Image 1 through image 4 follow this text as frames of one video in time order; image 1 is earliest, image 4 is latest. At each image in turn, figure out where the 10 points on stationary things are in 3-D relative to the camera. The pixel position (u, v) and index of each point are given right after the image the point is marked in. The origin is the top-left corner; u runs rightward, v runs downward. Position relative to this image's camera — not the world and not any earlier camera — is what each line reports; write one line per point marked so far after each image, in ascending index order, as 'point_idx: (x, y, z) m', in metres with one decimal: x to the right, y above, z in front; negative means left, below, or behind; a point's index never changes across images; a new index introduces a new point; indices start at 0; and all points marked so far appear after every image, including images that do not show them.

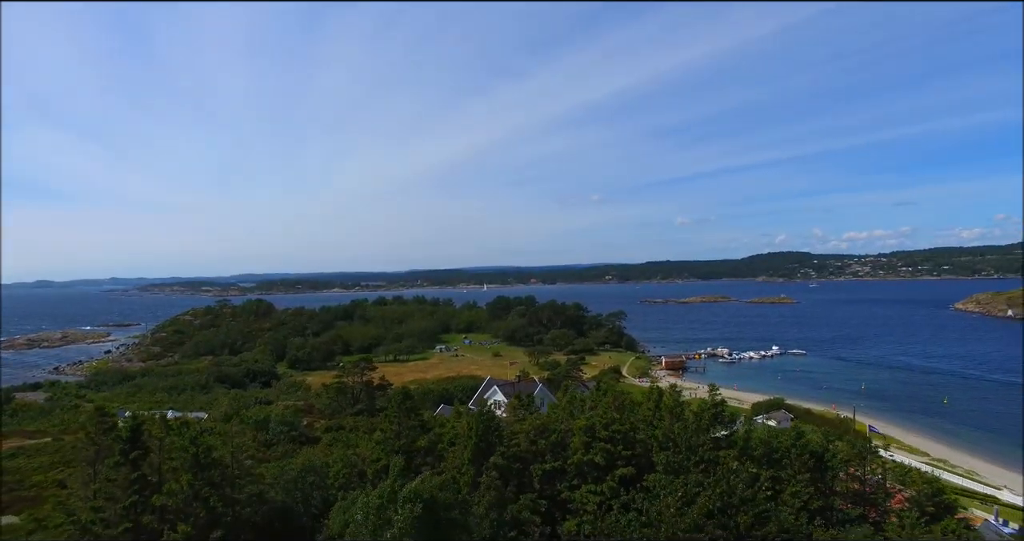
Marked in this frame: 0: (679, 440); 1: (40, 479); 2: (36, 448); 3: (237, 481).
0: (+2.9, -3.0, +10.4) m
1: (-10.0, -4.3, +12.4) m
2: (-12.2, -4.6, +15.2) m
3: (-4.6, -3.5, +9.8) m
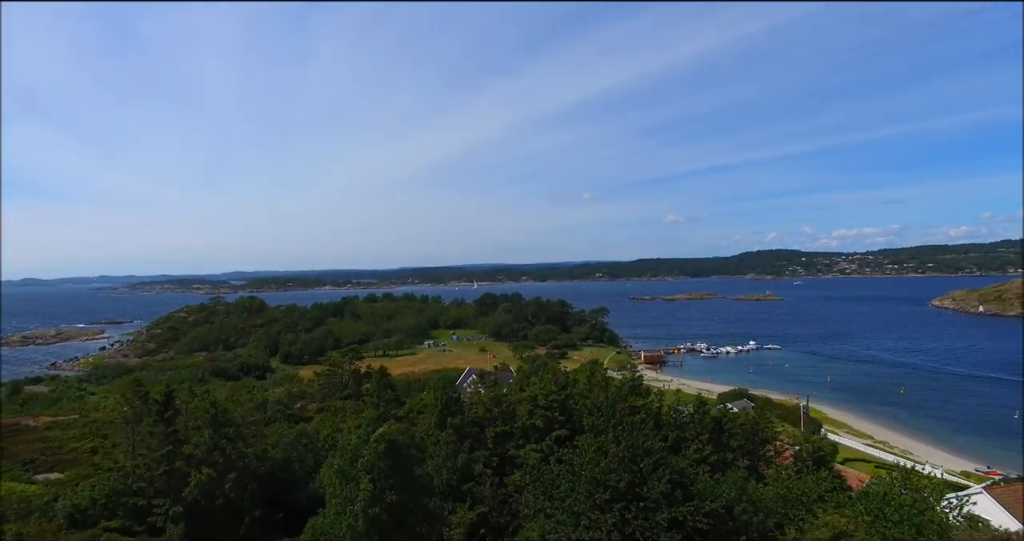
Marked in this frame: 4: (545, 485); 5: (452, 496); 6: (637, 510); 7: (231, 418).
0: (+2.0, -3.0, +12.9) m
1: (-10.9, -4.3, +14.7) m
2: (-13.3, -4.5, +17.5) m
3: (-5.5, -3.5, +12.2) m
4: (+0.7, -4.2, +11.5) m
5: (-1.2, -4.5, +11.7) m
6: (+2.3, -4.4, +10.5) m
7: (-5.9, -3.1, +12.3) m
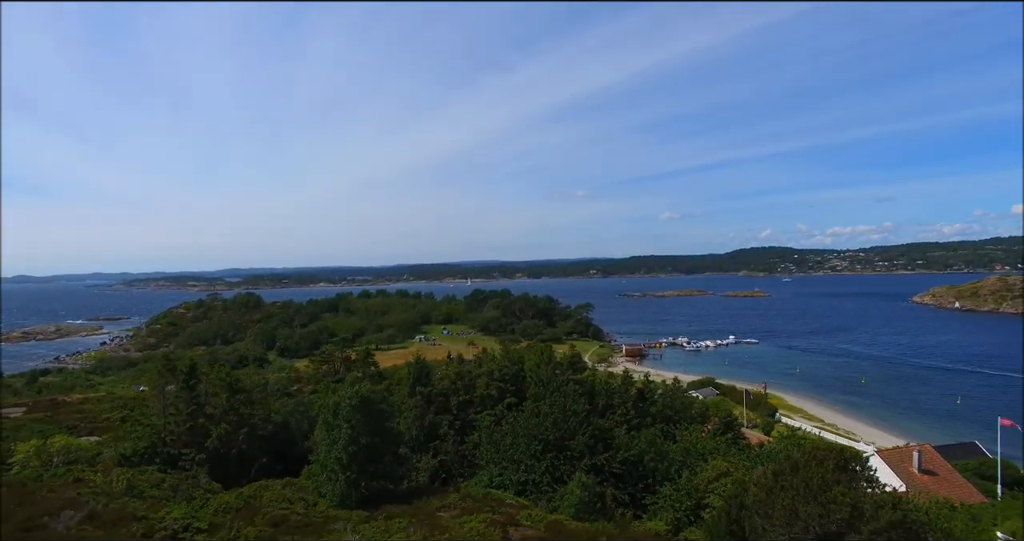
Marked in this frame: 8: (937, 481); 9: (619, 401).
0: (+0.9, -2.9, +15.8) m
1: (-12.0, -4.3, +17.5) m
2: (-14.4, -4.5, +20.3) m
3: (-6.6, -3.4, +15.0) m
4: (-0.4, -4.2, +14.4) m
5: (-2.3, -4.5, +14.6) m
6: (+1.2, -4.3, +13.4) m
7: (-7.0, -3.0, +15.1) m
8: (+13.4, -6.7, +18.4) m
9: (+2.9, -3.5, +15.7) m
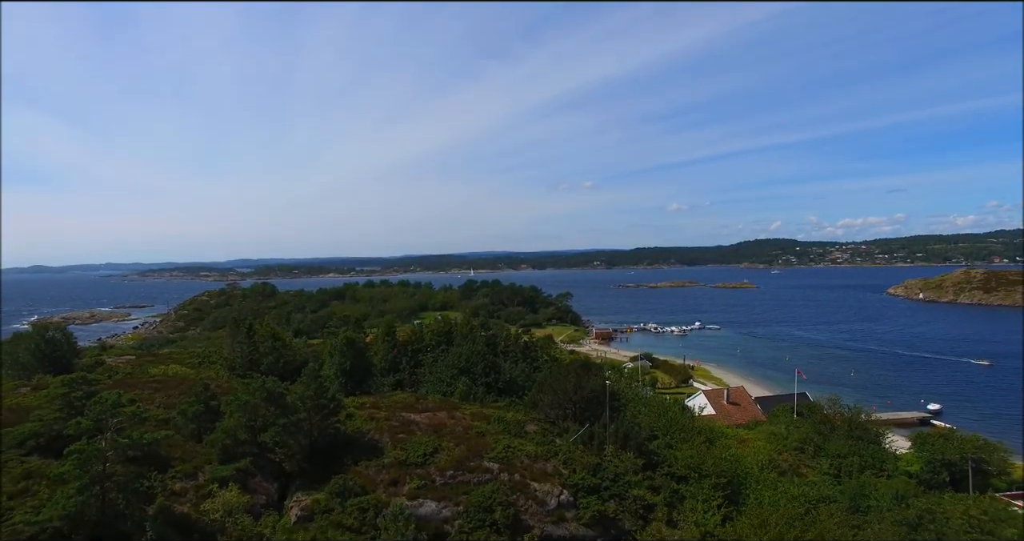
0: (-2.0, -2.8, +25.2) m
1: (-14.9, -4.1, +27.1) m
2: (-17.2, -4.2, +29.9) m
3: (-9.5, -3.3, +24.5) m
4: (-3.3, -4.1, +23.9) m
5: (-5.1, -4.4, +24.1) m
6: (-1.7, -4.2, +22.9) m
7: (-9.9, -2.9, +24.7) m
8: (+10.6, -6.5, +27.7) m
9: (0.0, -3.4, +25.1) m
